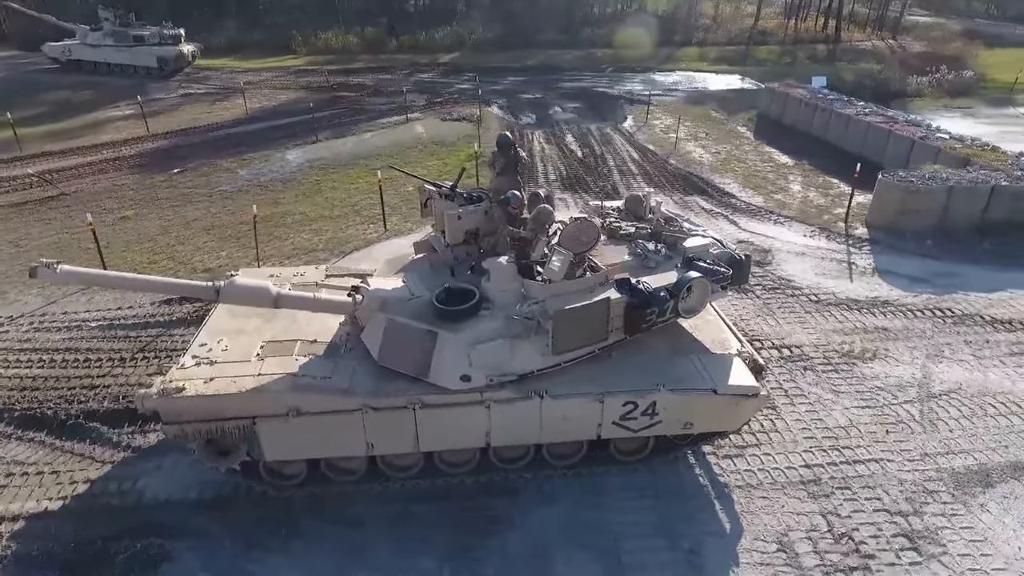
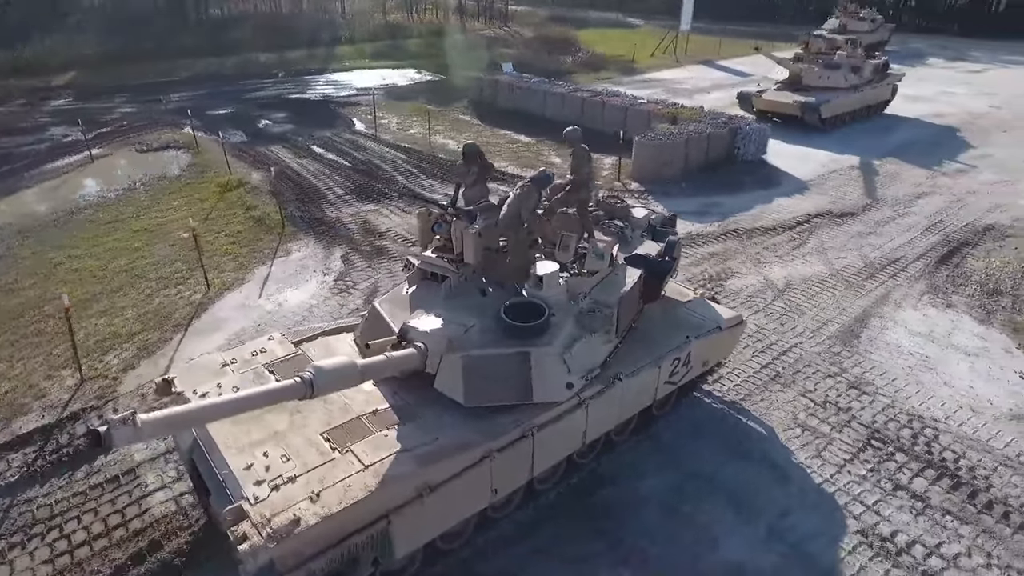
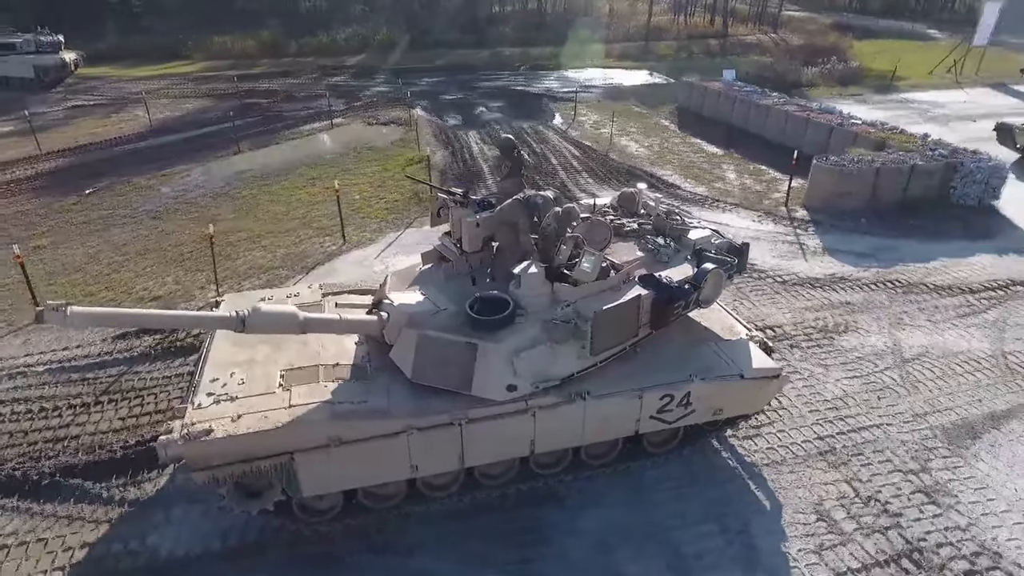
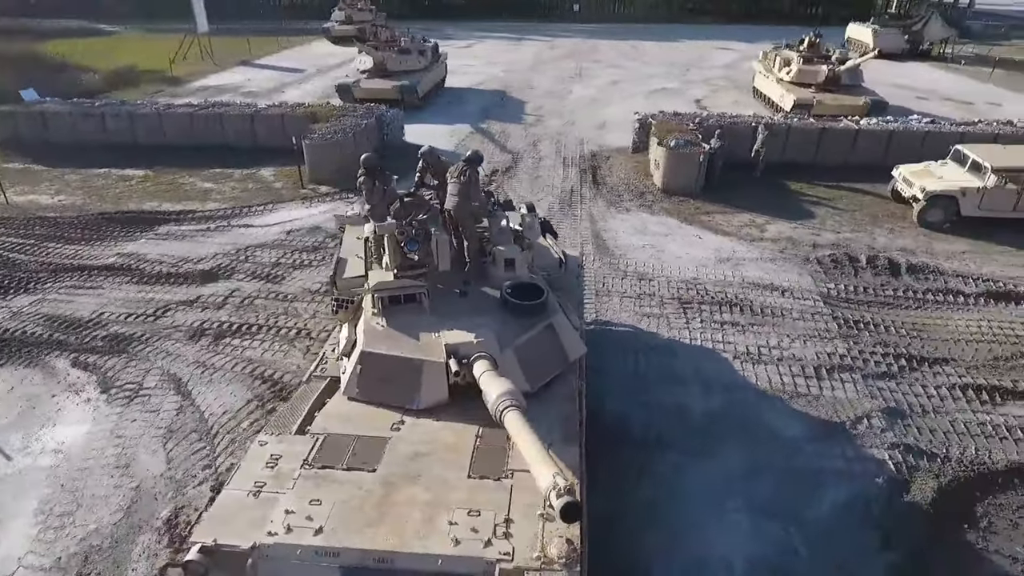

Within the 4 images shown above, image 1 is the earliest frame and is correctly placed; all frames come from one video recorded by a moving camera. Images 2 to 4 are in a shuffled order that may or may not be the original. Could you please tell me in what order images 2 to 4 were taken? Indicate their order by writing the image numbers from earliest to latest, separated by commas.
3, 2, 4
